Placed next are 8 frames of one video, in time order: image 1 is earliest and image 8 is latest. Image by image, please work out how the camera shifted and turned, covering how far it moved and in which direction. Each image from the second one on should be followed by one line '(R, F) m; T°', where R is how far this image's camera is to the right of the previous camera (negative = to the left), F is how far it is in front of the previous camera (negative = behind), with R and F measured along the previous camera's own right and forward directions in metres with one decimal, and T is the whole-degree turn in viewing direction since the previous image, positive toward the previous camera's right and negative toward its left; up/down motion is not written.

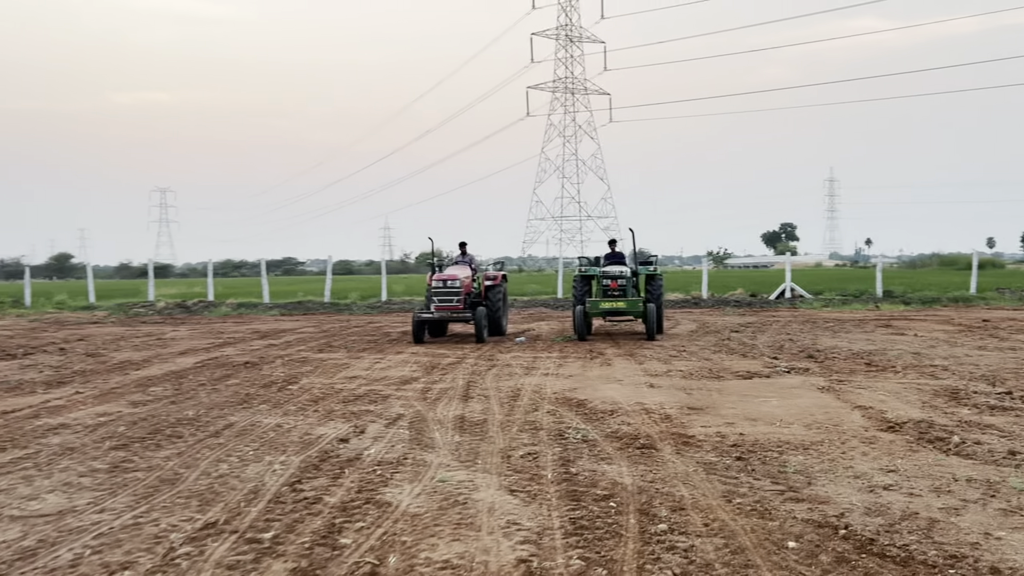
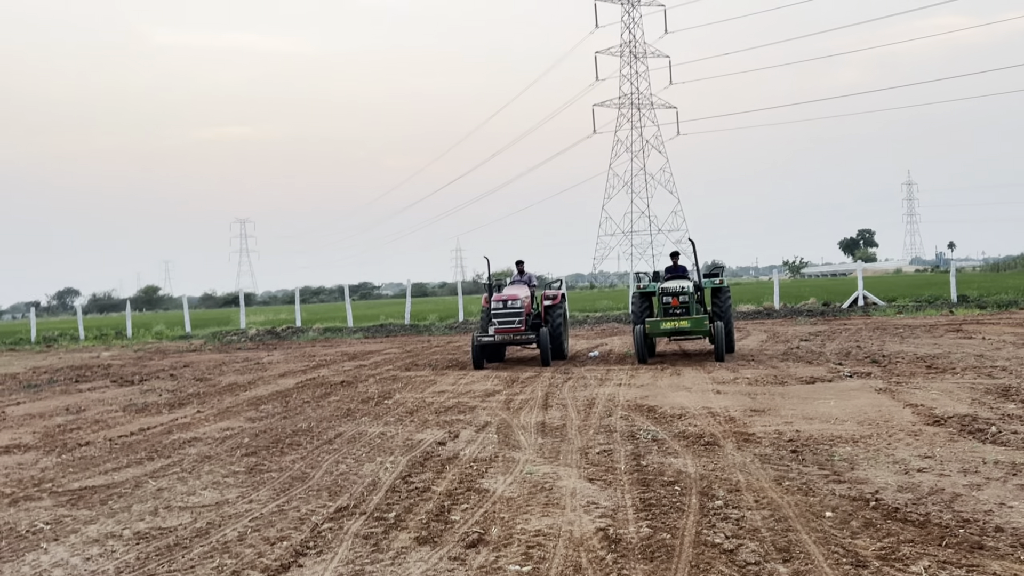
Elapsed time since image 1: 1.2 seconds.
(0.0, -0.8) m; -5°
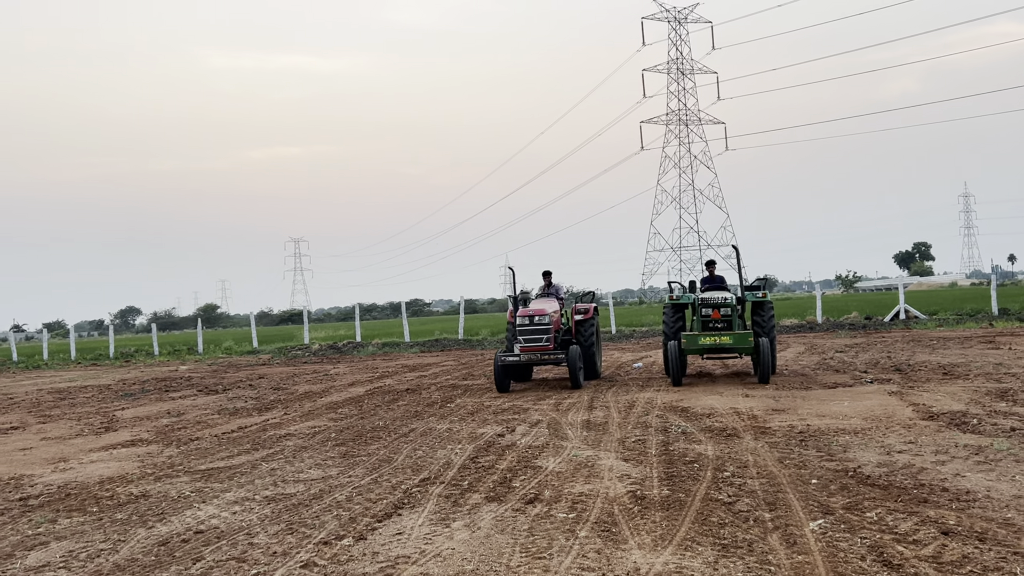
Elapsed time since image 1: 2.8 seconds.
(0.0, -1.2) m; -3°
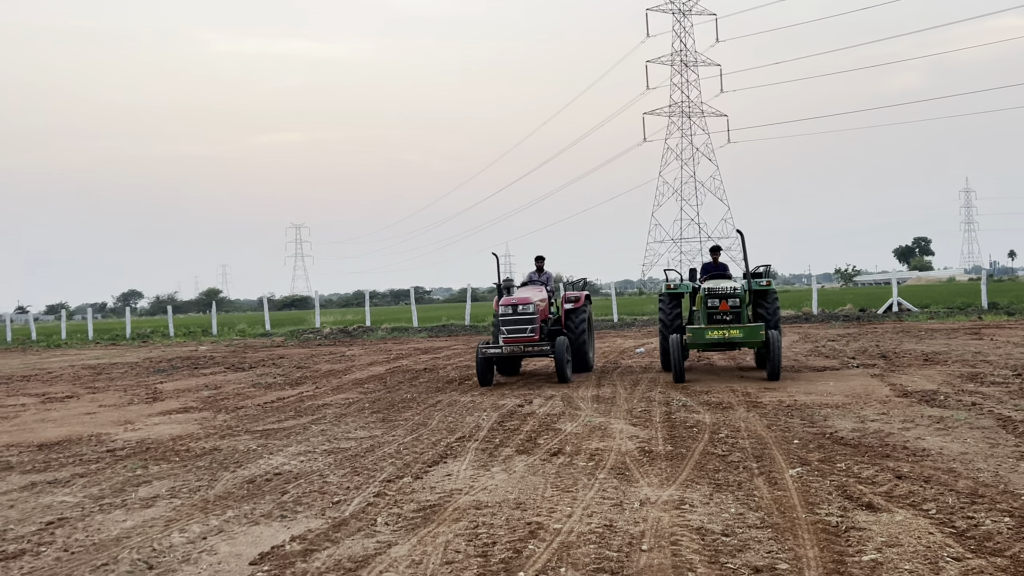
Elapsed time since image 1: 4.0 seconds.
(-0.2, -1.0) m; 0°
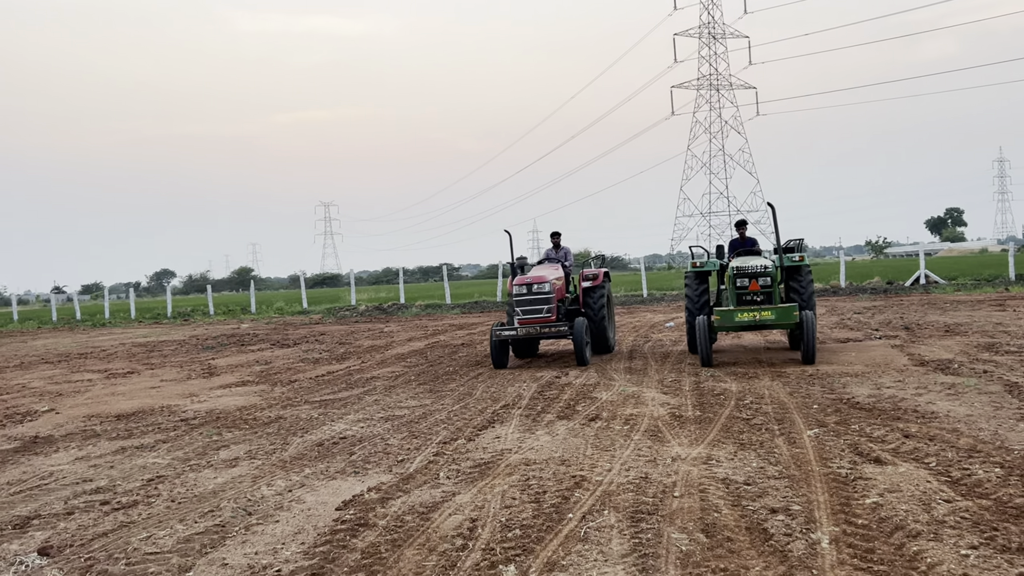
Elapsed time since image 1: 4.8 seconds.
(-0.1, -0.6) m; -2°
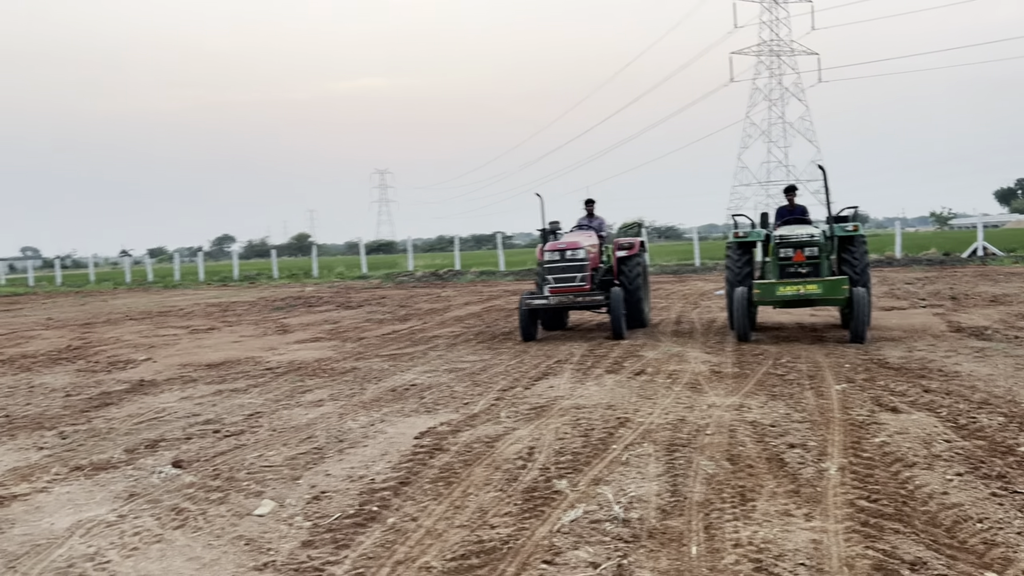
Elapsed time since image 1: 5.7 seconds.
(0.0, -0.7) m; -3°
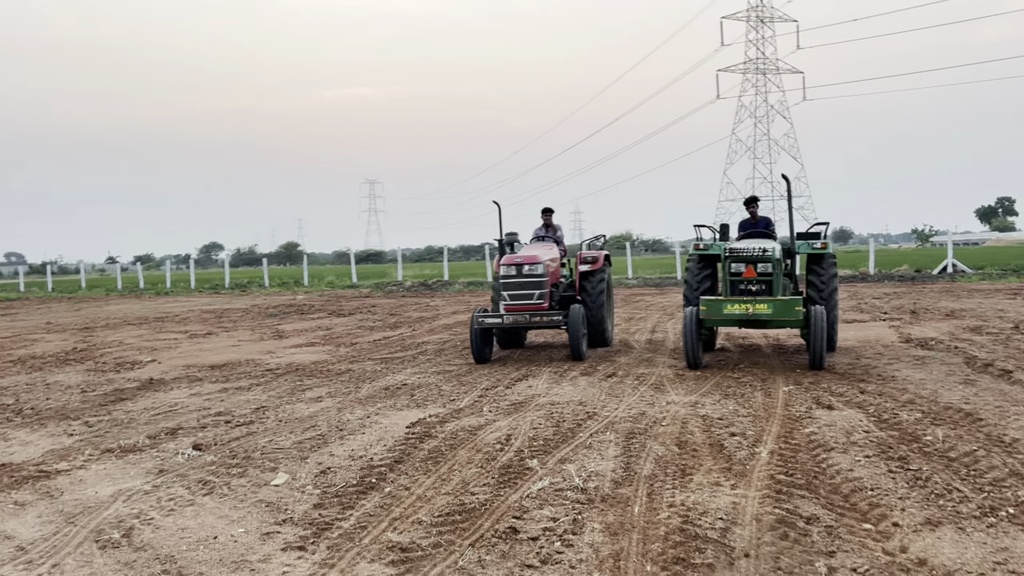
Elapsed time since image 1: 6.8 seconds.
(0.0, -0.7) m; +1°
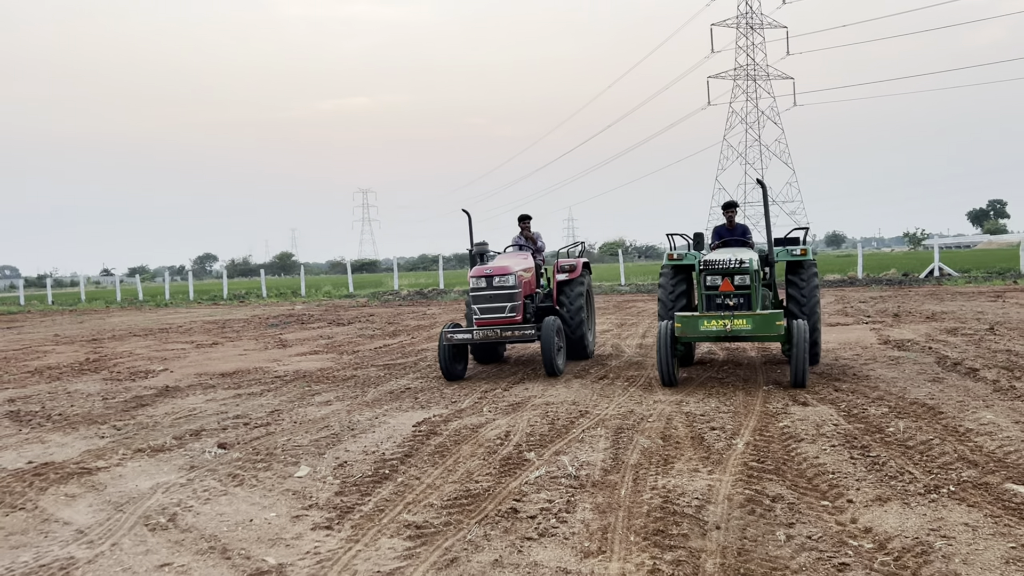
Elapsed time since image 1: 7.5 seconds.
(0.0, -0.5) m; 0°
